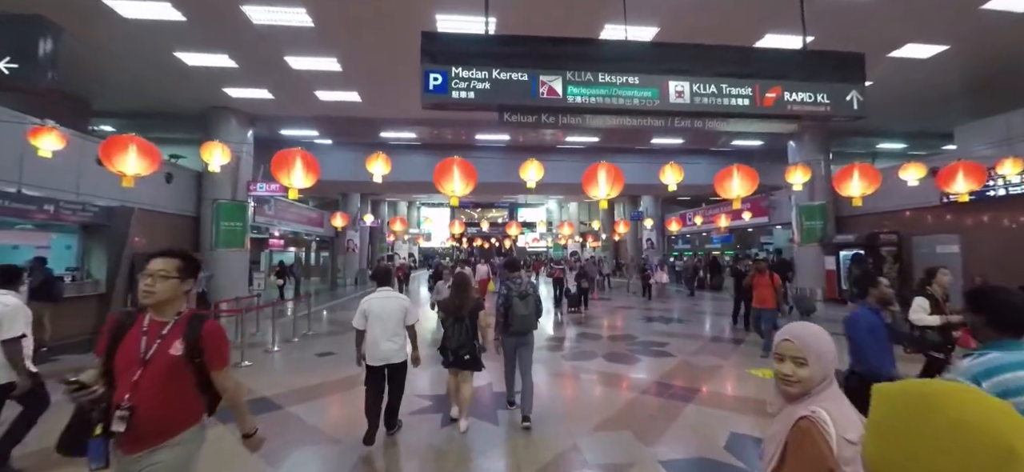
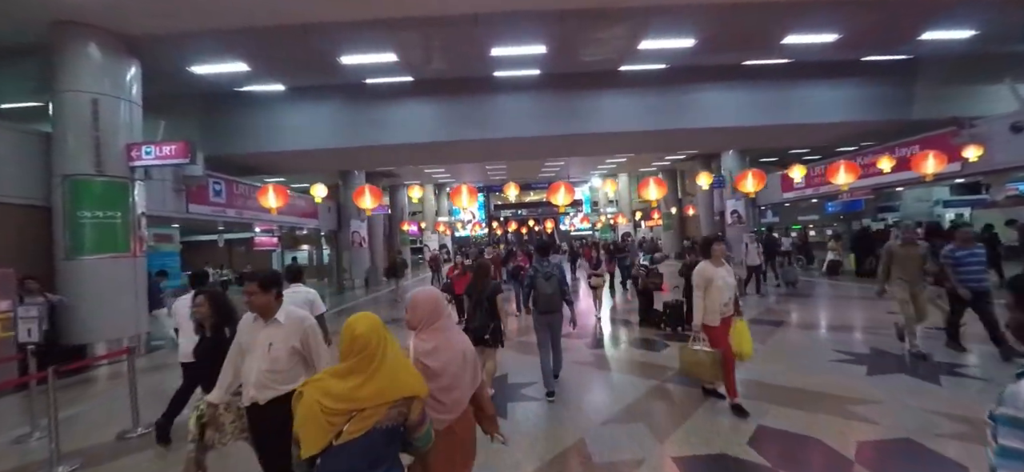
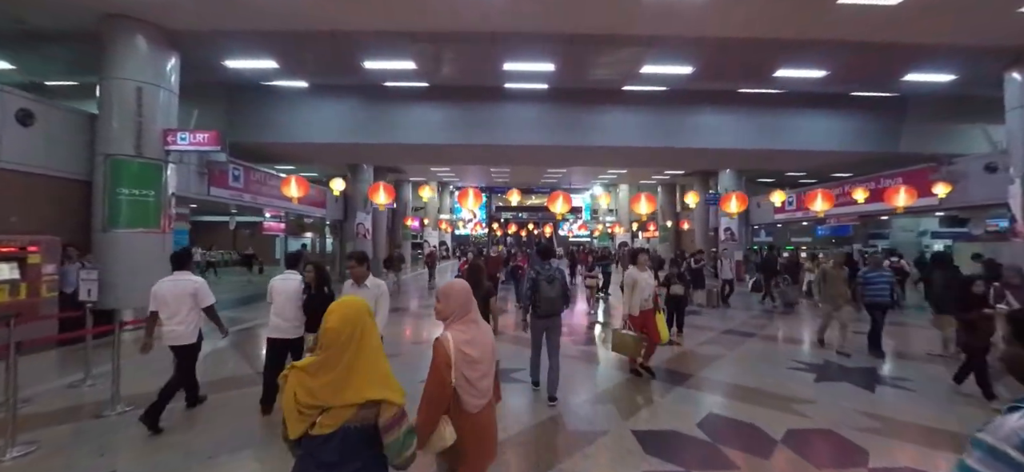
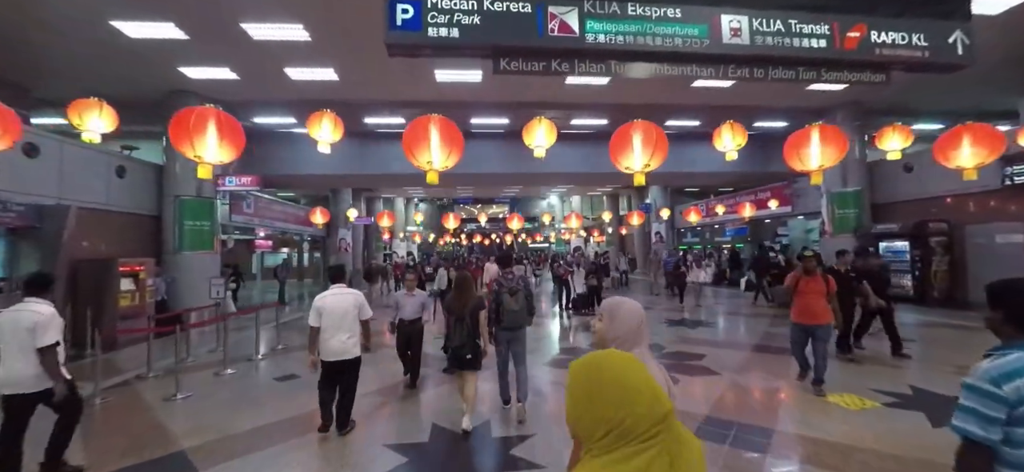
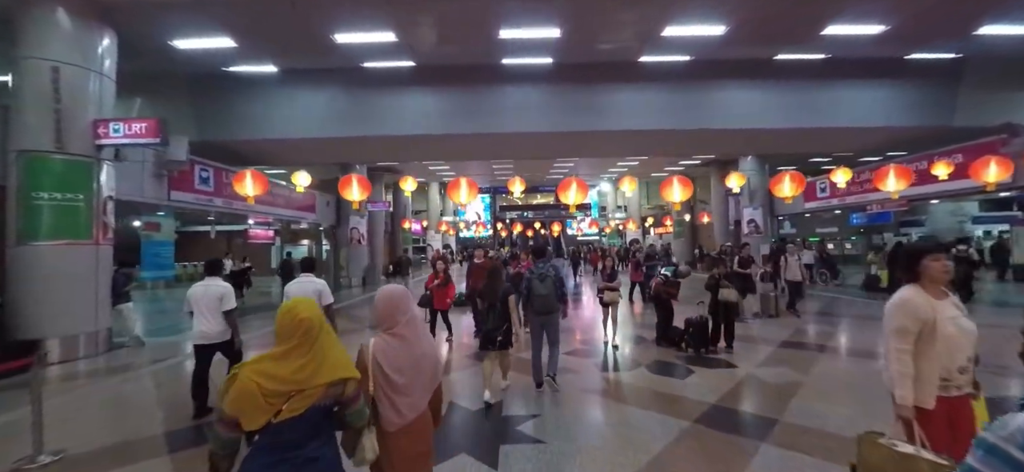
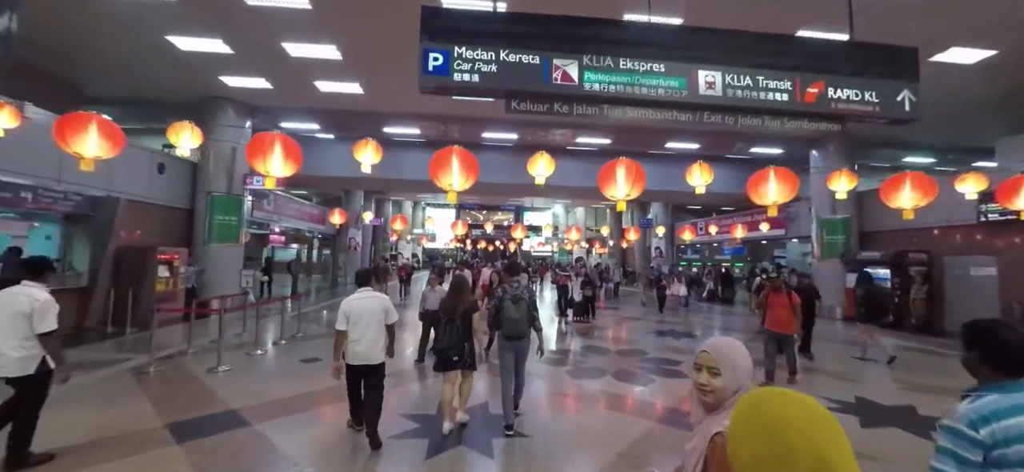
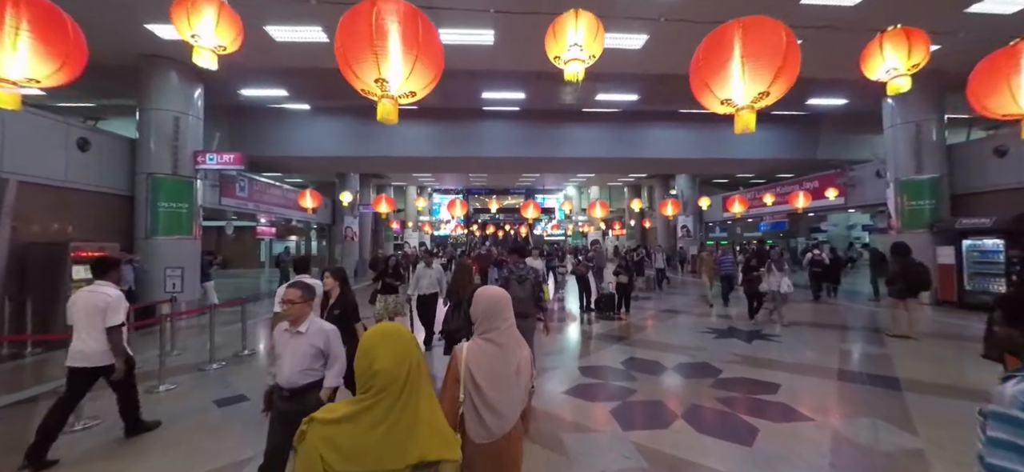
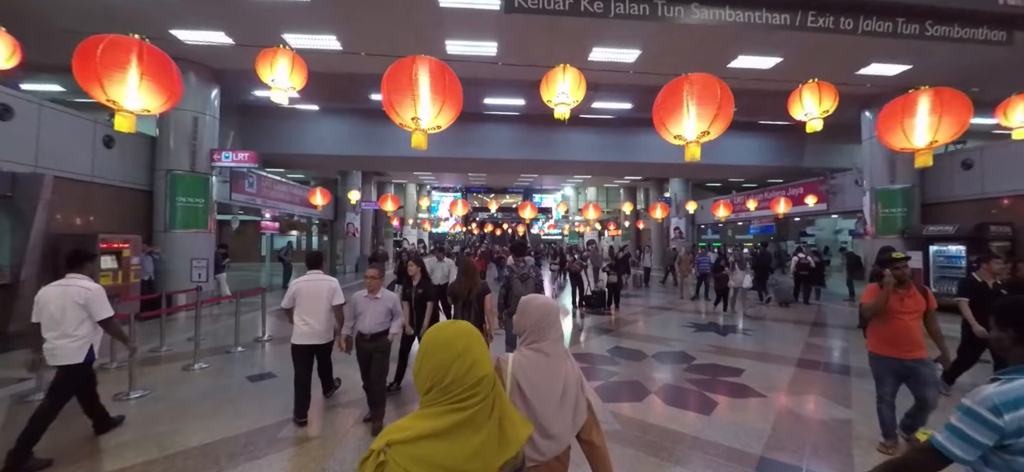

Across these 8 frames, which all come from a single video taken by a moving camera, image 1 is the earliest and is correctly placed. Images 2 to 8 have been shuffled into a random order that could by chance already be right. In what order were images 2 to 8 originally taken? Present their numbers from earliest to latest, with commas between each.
6, 4, 8, 7, 3, 2, 5
